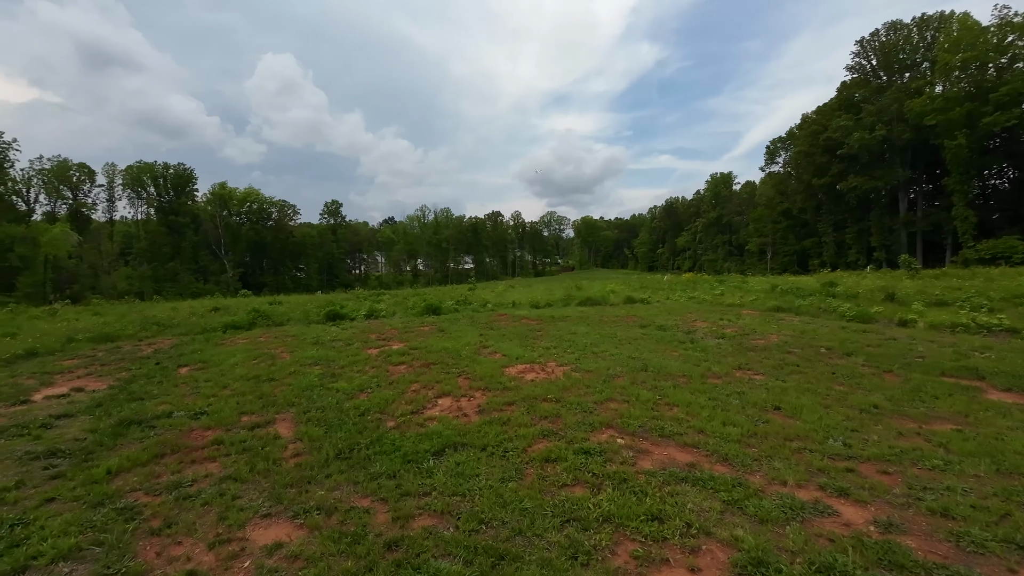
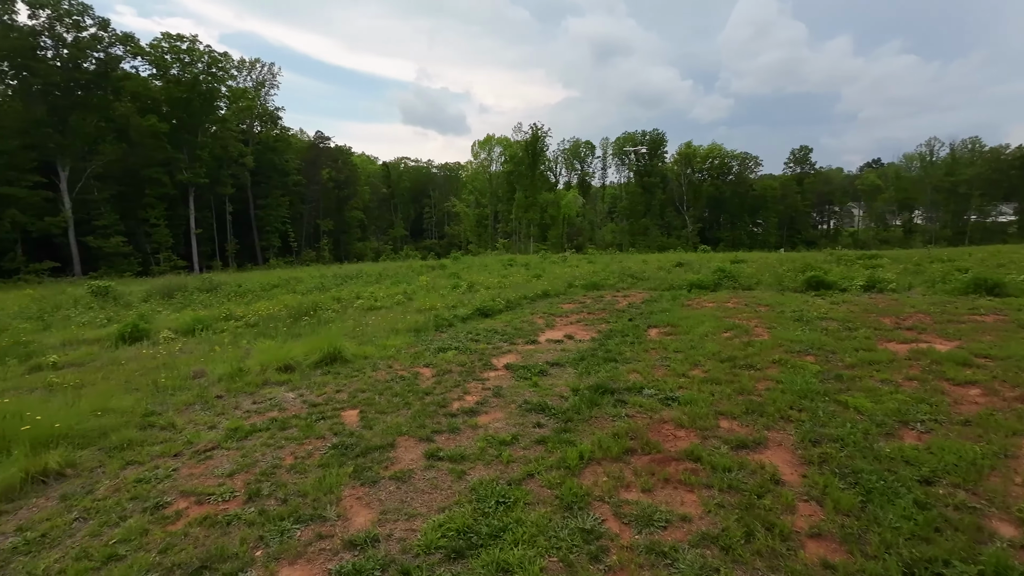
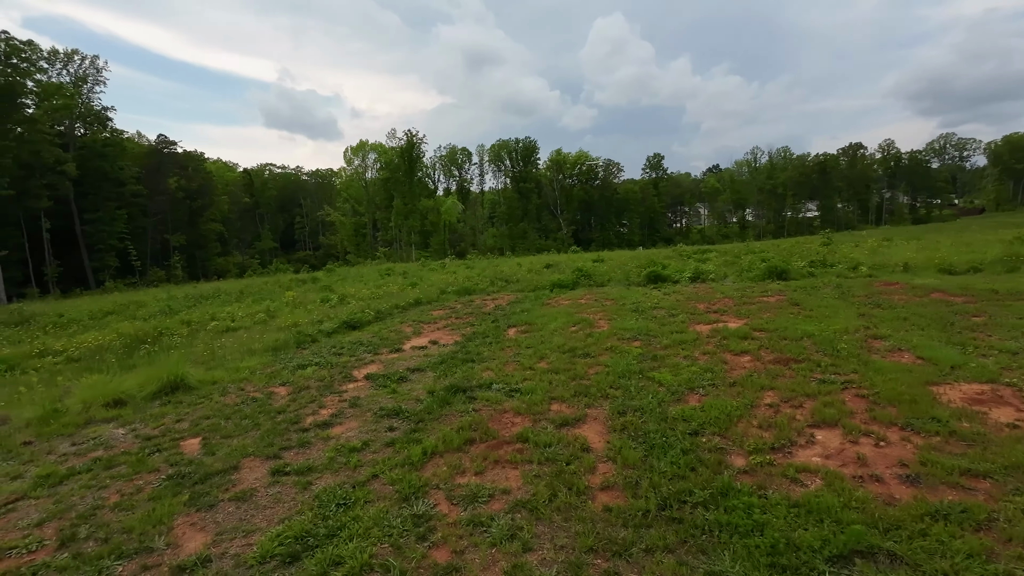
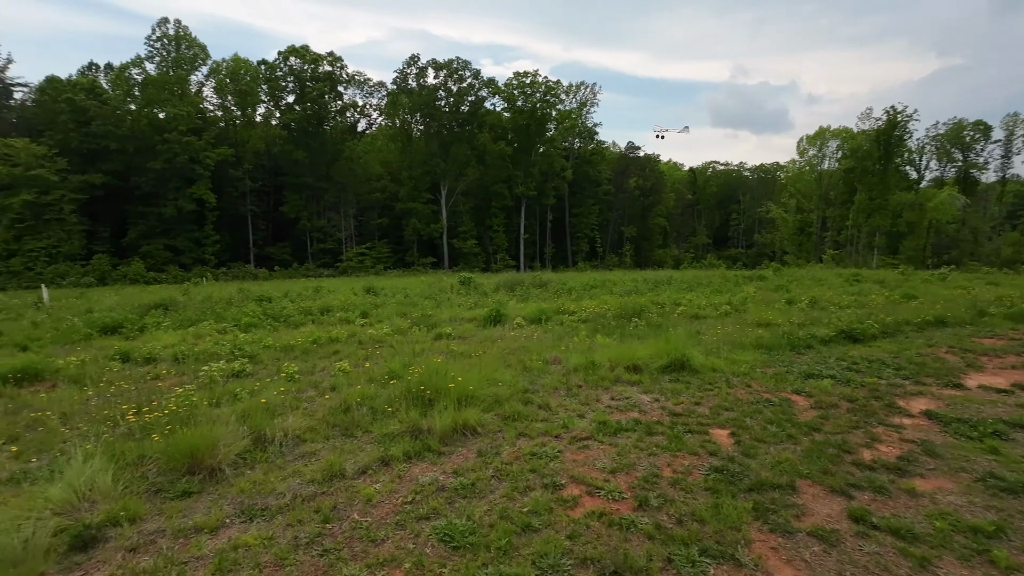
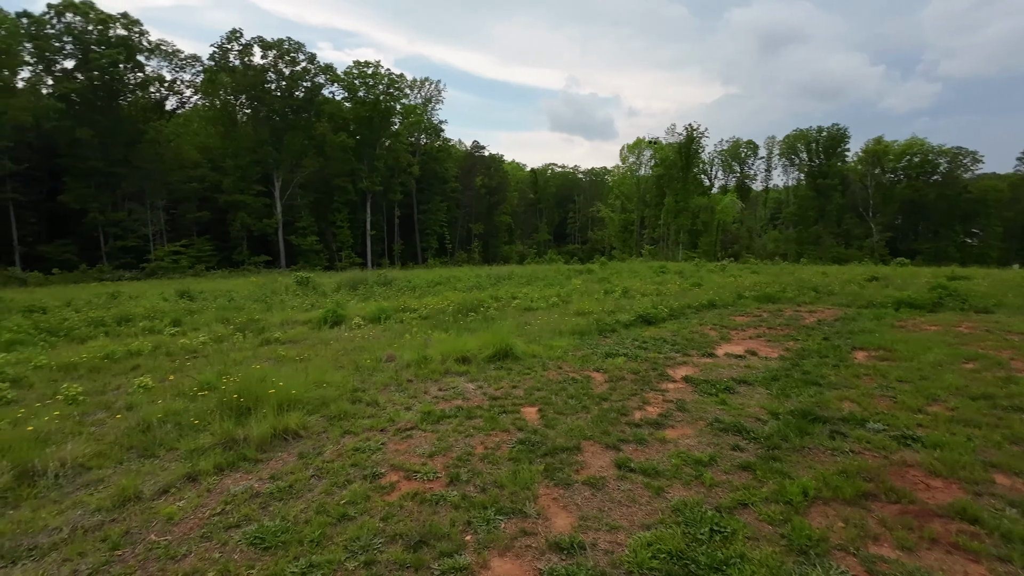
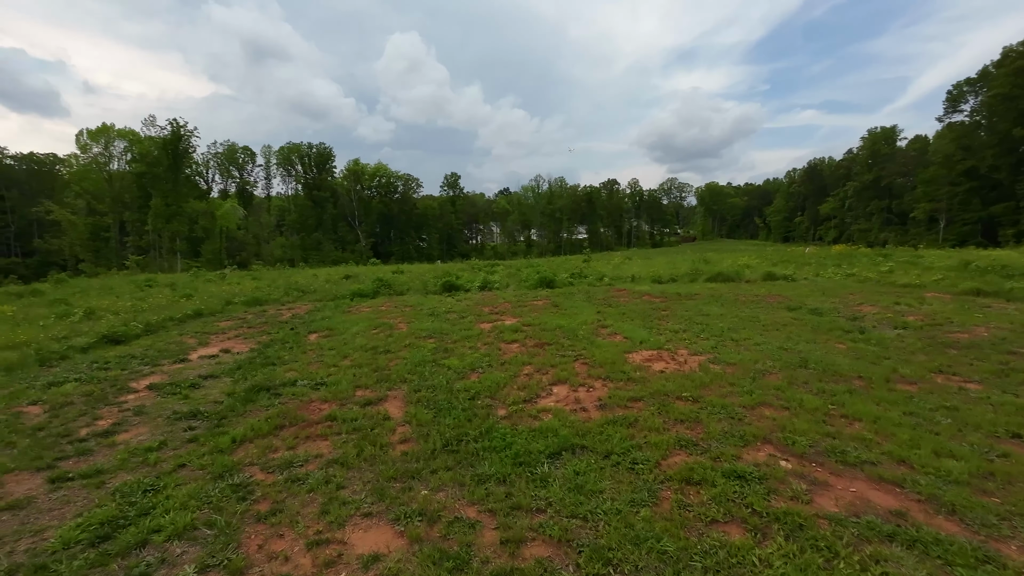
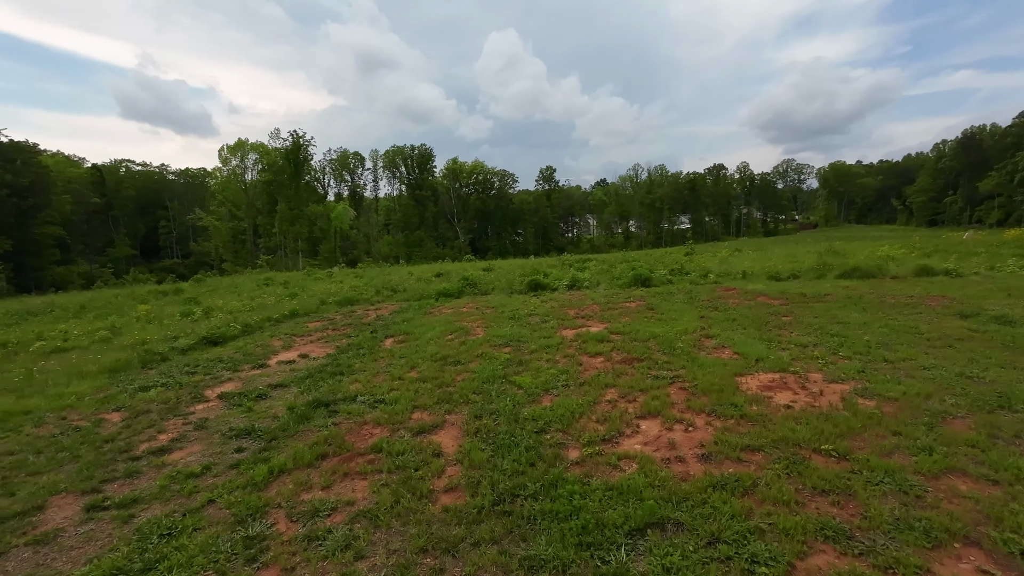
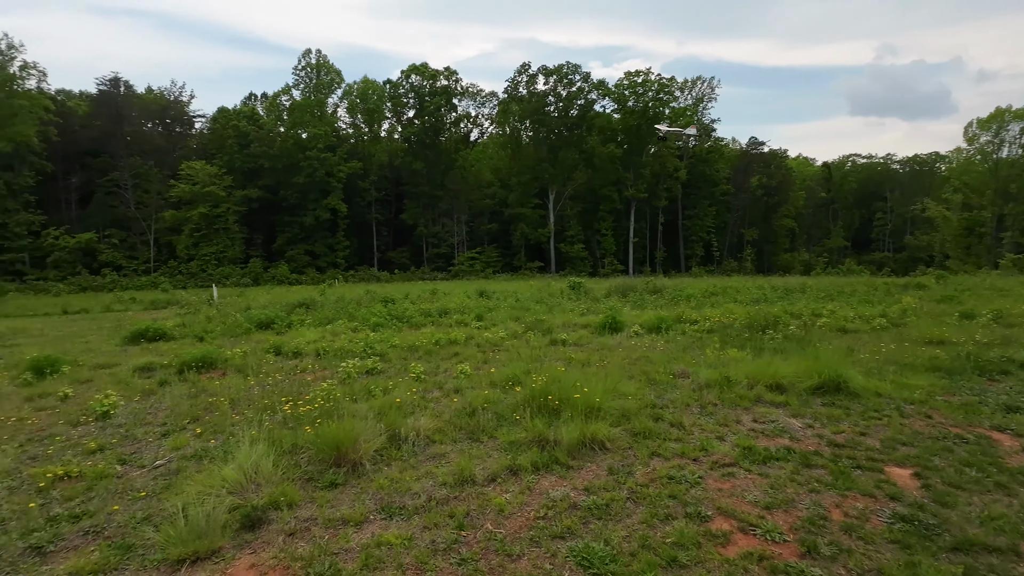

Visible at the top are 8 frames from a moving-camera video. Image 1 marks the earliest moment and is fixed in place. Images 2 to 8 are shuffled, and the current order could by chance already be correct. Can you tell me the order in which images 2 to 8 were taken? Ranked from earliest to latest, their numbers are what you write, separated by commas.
6, 7, 3, 2, 5, 4, 8
